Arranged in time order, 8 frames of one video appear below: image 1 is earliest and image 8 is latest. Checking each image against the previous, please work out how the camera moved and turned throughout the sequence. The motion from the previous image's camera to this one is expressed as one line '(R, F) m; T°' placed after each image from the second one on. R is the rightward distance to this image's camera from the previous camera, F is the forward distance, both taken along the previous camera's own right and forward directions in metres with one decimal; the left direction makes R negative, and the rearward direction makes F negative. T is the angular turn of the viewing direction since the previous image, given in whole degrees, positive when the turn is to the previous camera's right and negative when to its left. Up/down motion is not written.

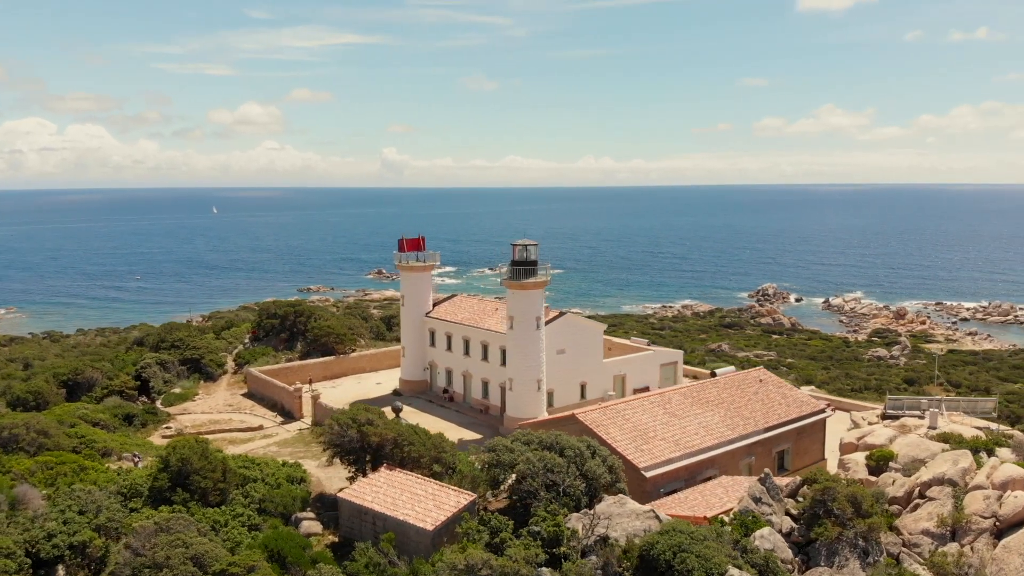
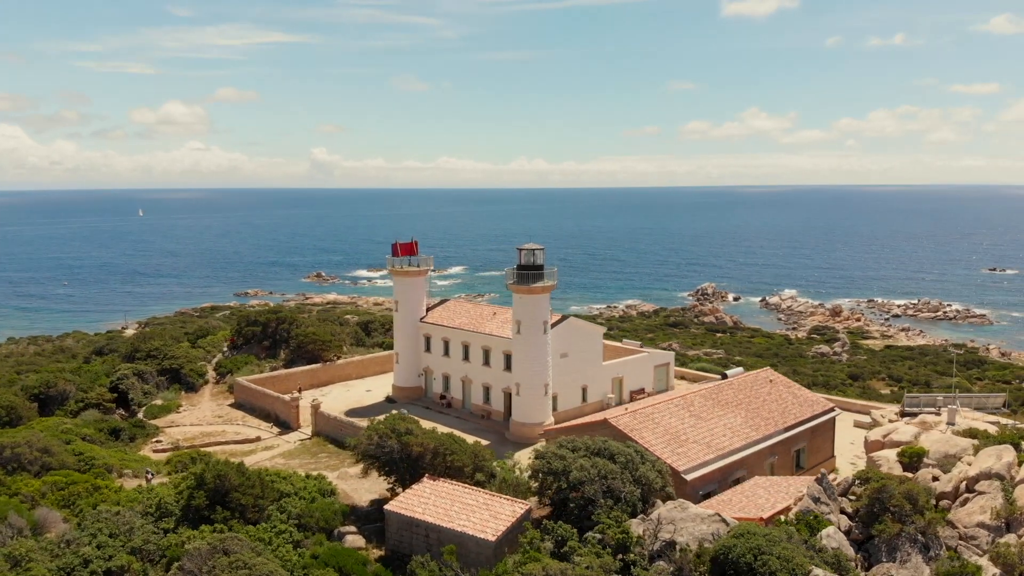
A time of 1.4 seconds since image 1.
(-2.6, +0.3) m; +5°
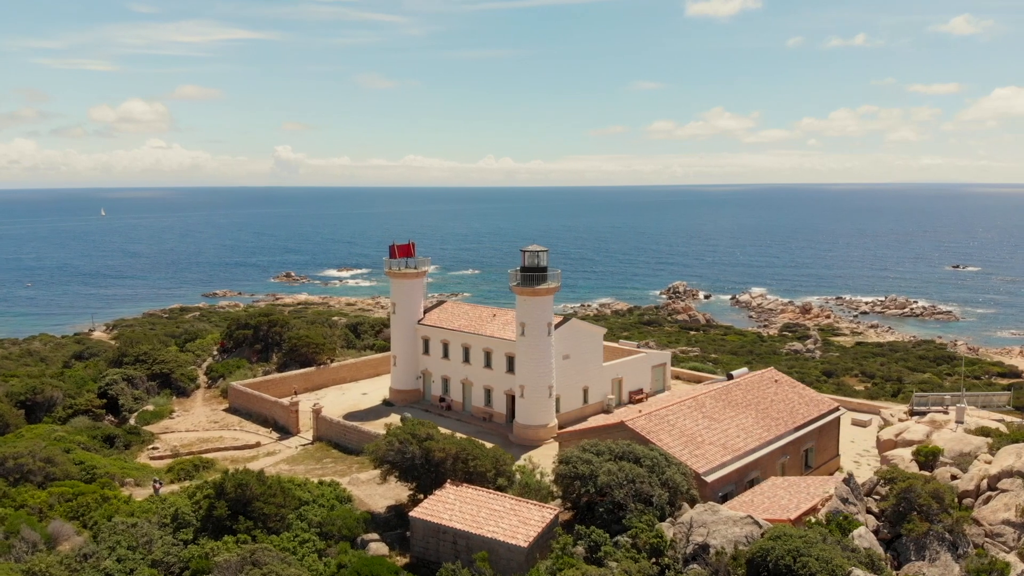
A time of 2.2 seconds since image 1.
(-1.3, +0.1) m; +2°
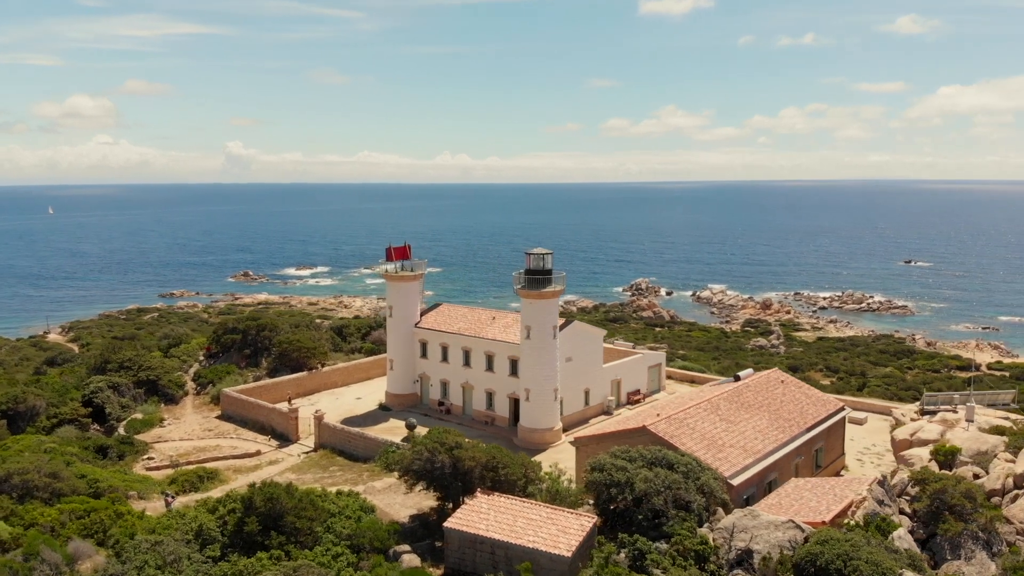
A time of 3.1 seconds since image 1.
(-1.7, +0.2) m; +3°
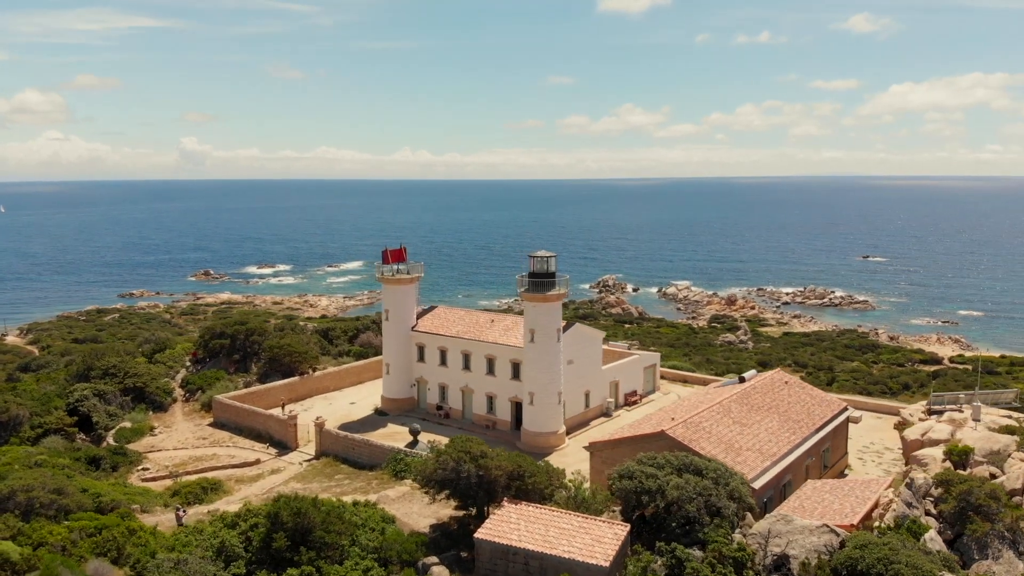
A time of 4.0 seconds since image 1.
(-1.5, +0.3) m; +3°
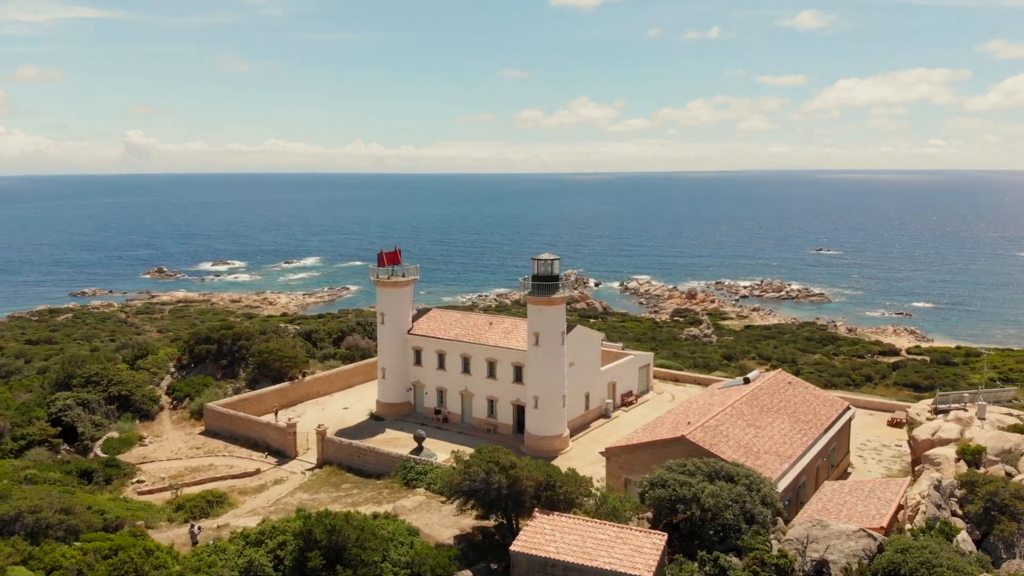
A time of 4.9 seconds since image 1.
(-1.7, +0.3) m; +3°
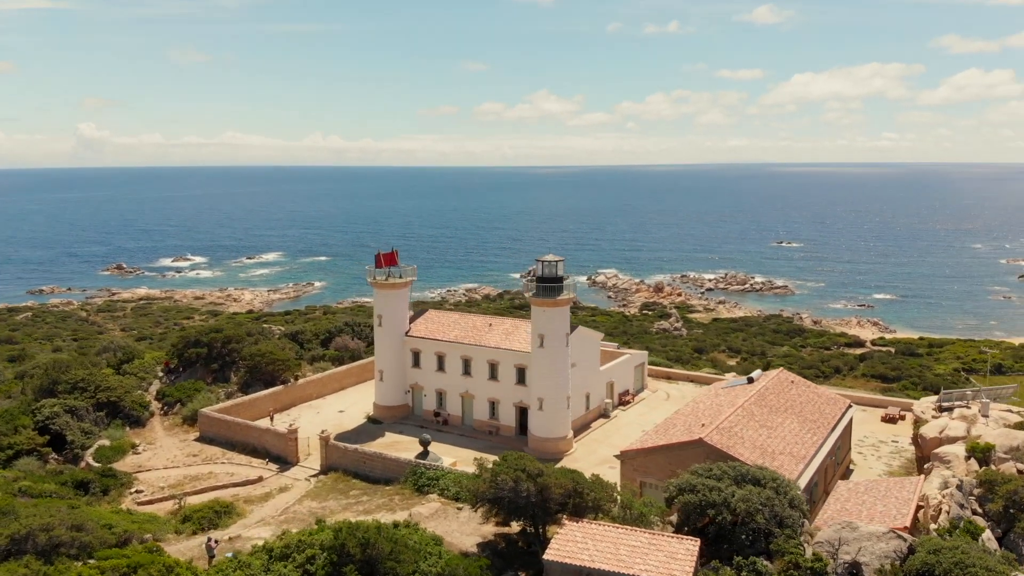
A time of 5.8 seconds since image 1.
(-1.4, +0.2) m; +3°
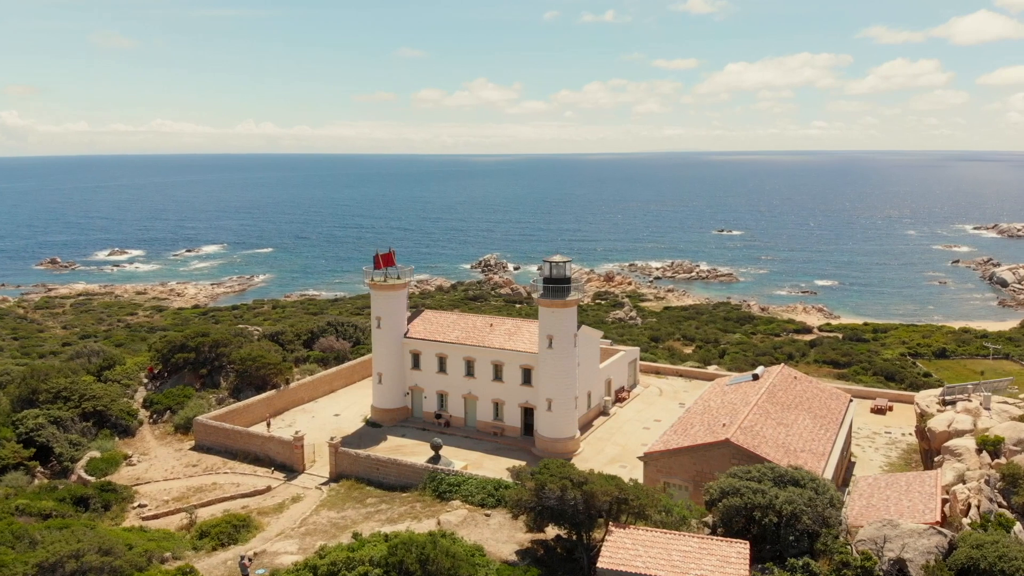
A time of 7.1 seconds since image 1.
(-2.3, +0.3) m; +4°
